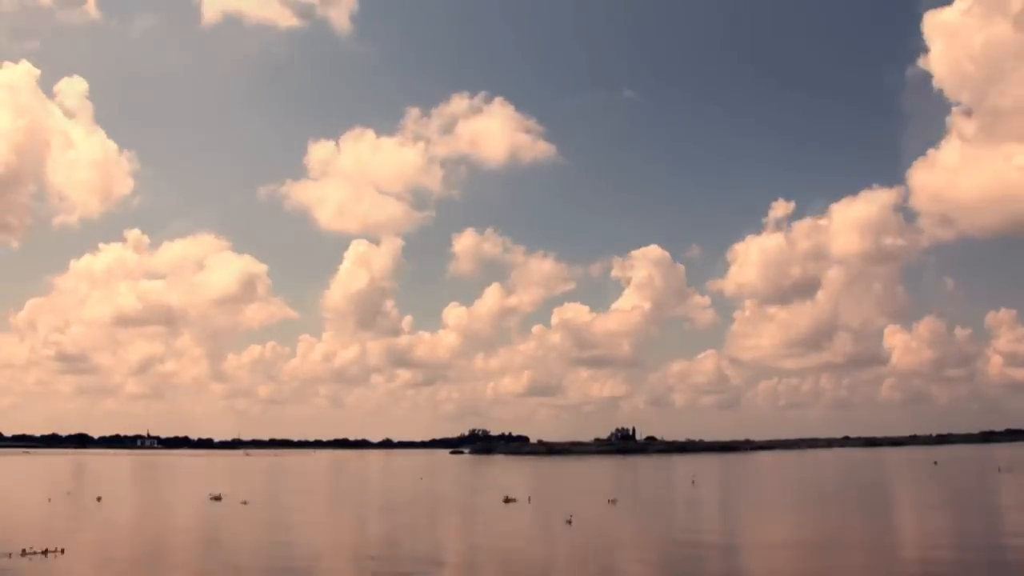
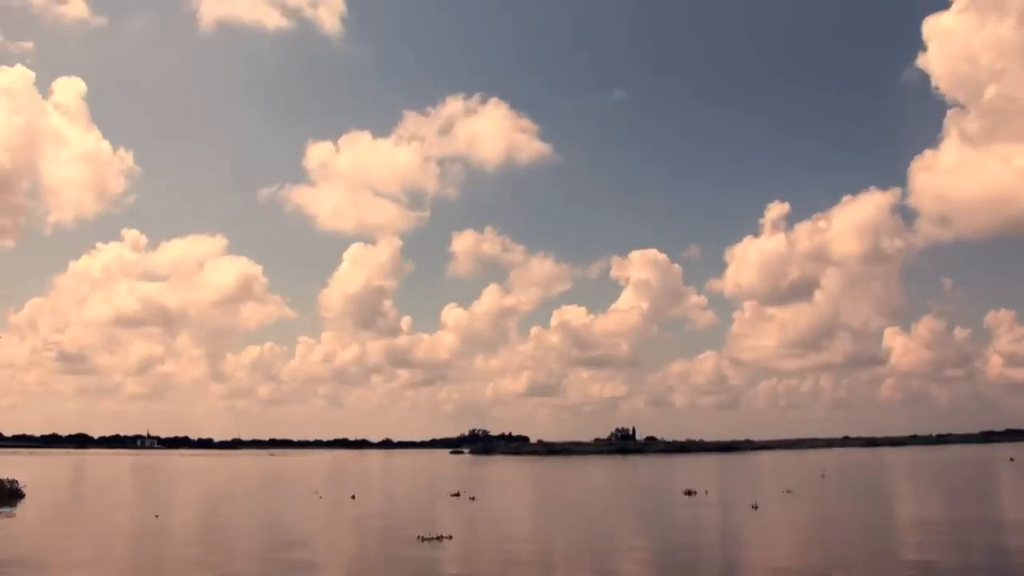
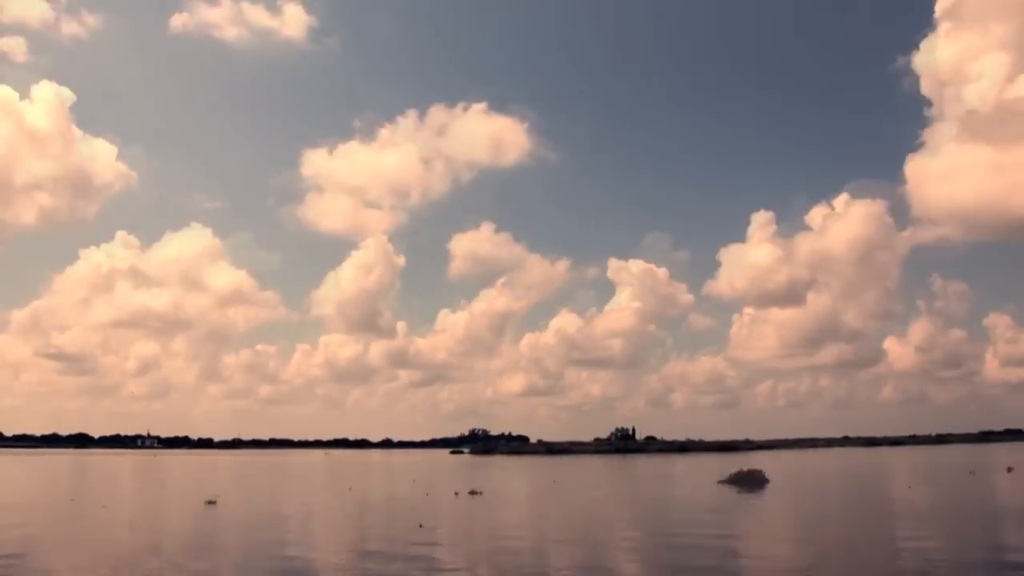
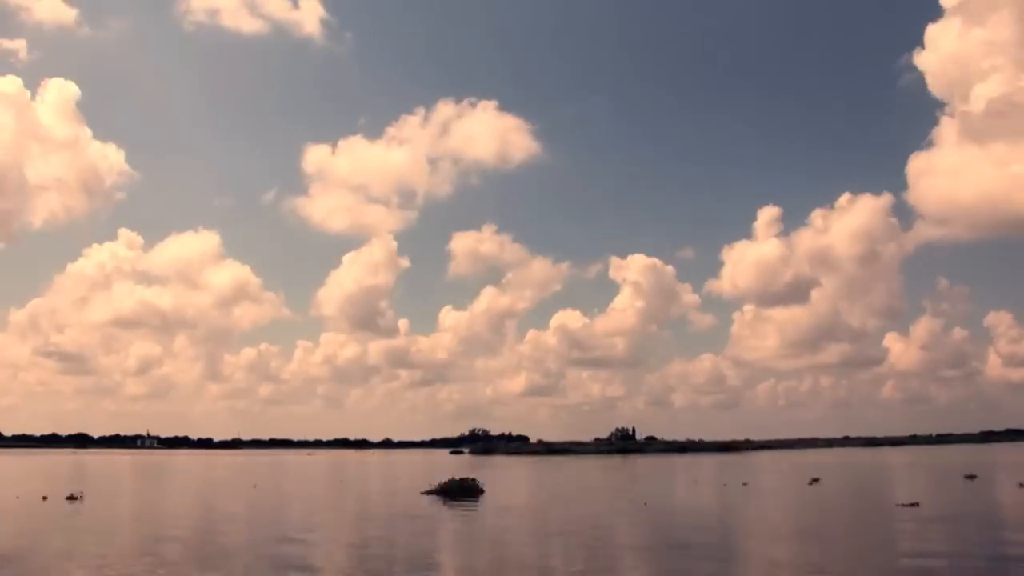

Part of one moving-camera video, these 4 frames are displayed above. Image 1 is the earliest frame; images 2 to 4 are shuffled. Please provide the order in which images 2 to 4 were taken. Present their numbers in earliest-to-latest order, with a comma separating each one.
3, 4, 2
